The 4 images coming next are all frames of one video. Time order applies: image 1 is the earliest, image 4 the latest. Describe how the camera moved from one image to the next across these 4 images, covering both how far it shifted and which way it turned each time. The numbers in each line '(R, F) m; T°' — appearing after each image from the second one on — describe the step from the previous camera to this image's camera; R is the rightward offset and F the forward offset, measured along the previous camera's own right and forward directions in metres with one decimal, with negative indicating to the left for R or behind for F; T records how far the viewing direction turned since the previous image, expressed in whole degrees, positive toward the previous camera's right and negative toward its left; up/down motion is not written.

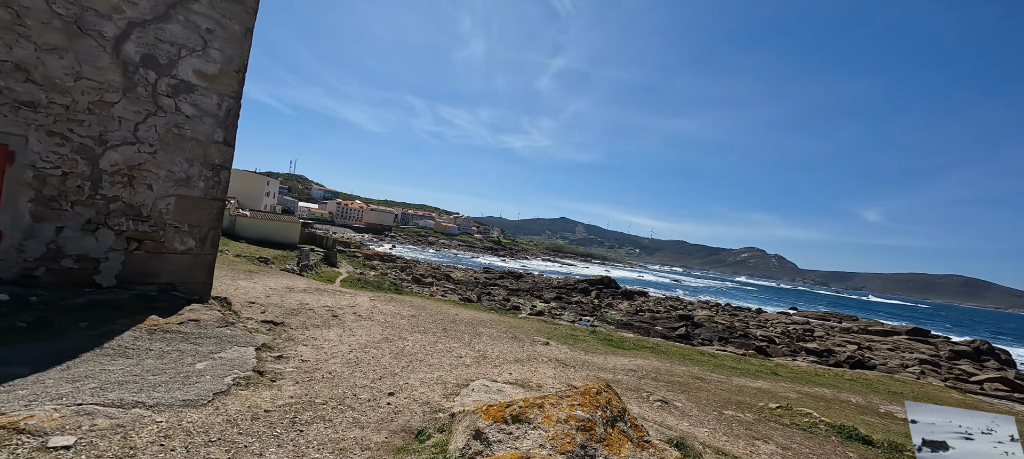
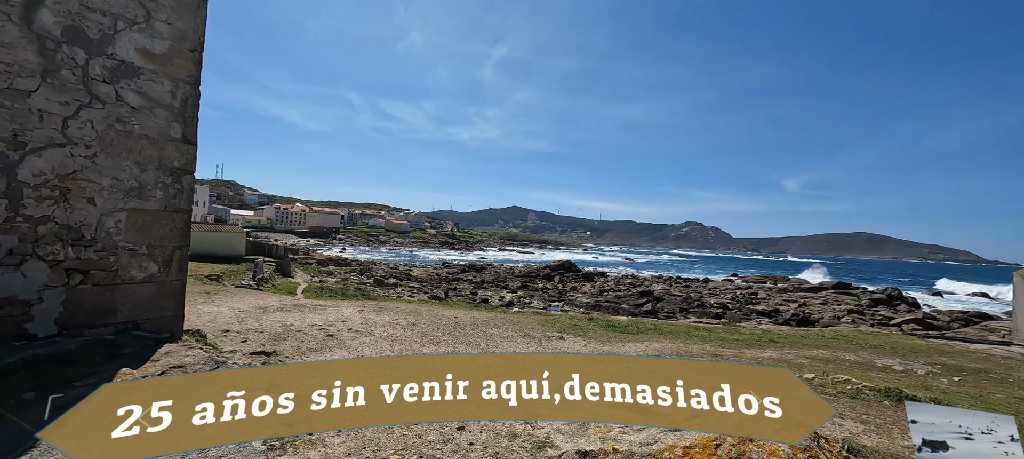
(-1.3, +1.0) m; +6°
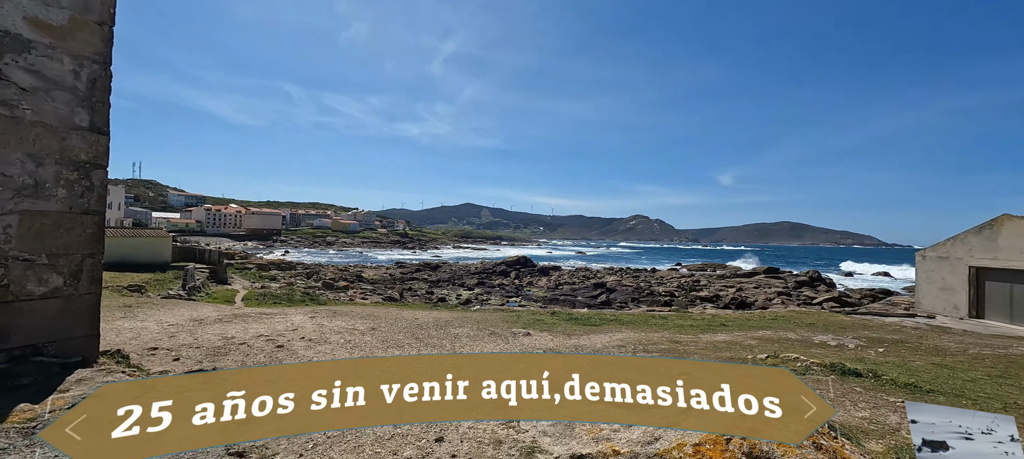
(-0.2, +0.3) m; +6°
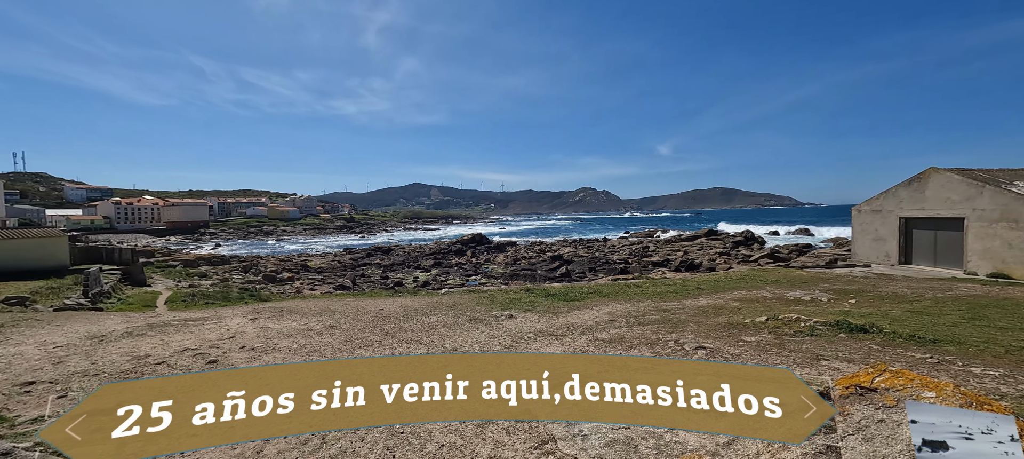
(-0.5, +1.3) m; +6°
